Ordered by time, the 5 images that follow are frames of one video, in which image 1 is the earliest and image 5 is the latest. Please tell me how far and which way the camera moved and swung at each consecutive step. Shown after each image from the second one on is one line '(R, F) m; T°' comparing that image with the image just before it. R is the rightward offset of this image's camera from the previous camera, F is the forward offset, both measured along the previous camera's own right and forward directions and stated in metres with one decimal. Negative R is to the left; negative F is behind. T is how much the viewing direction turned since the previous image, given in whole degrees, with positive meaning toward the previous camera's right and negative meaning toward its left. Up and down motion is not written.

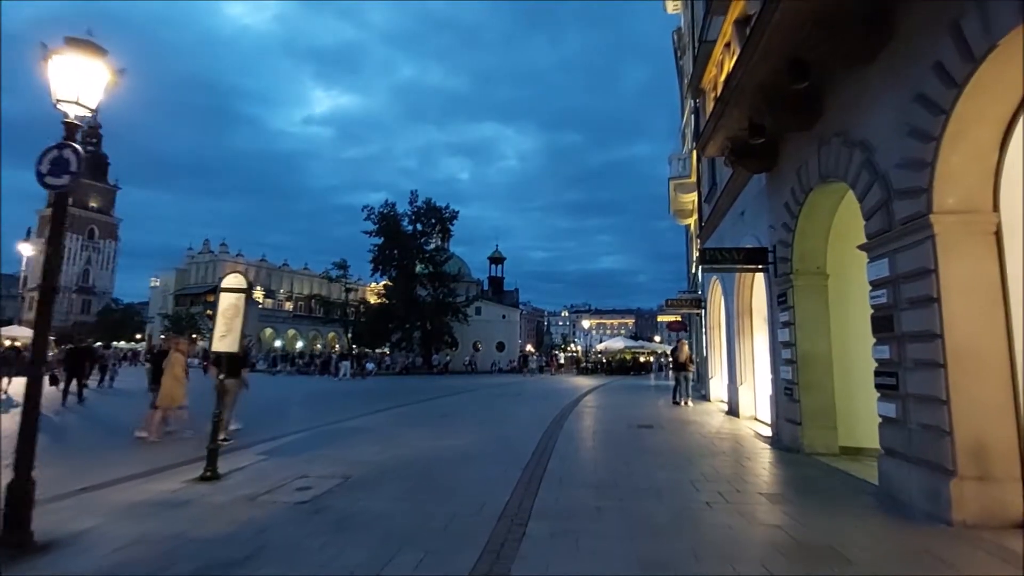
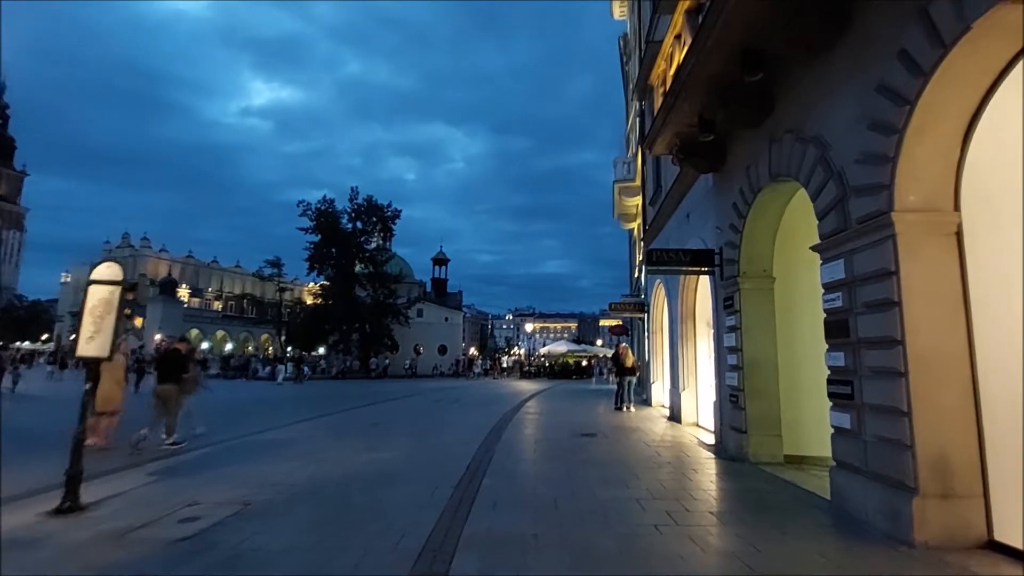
(+0.1, +0.7) m; +5°
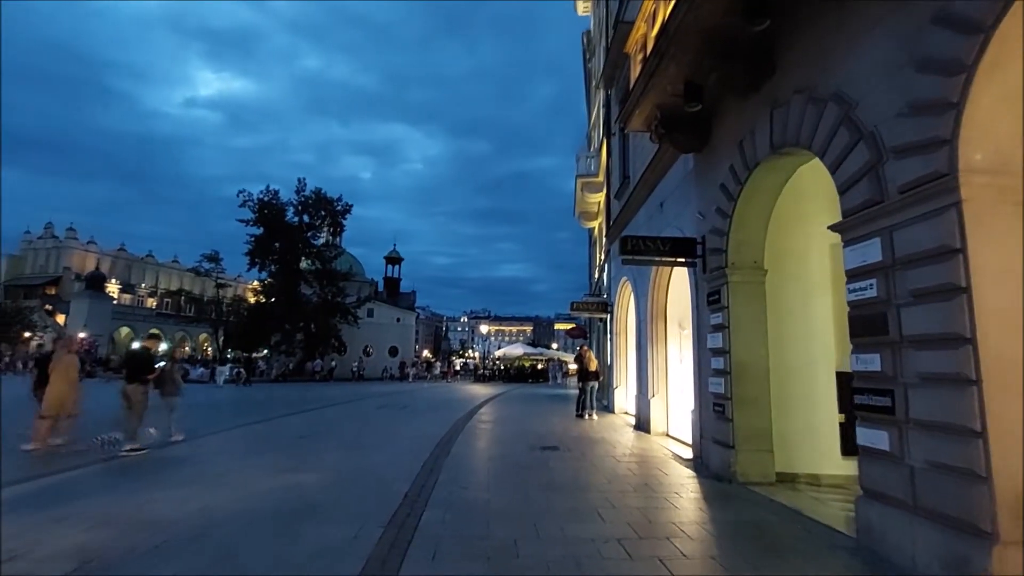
(0.0, +1.4) m; +4°
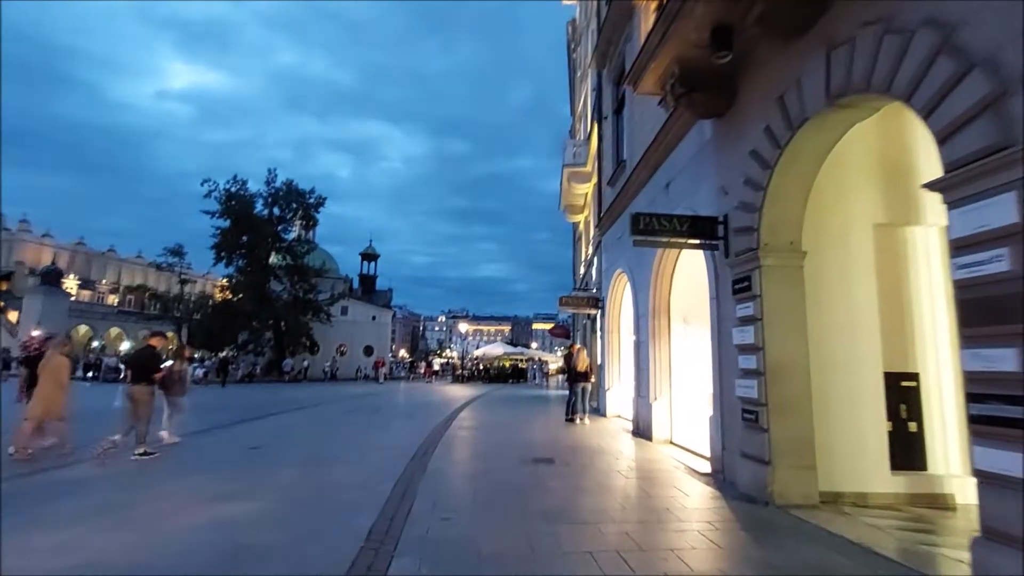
(-0.2, +1.3) m; +2°
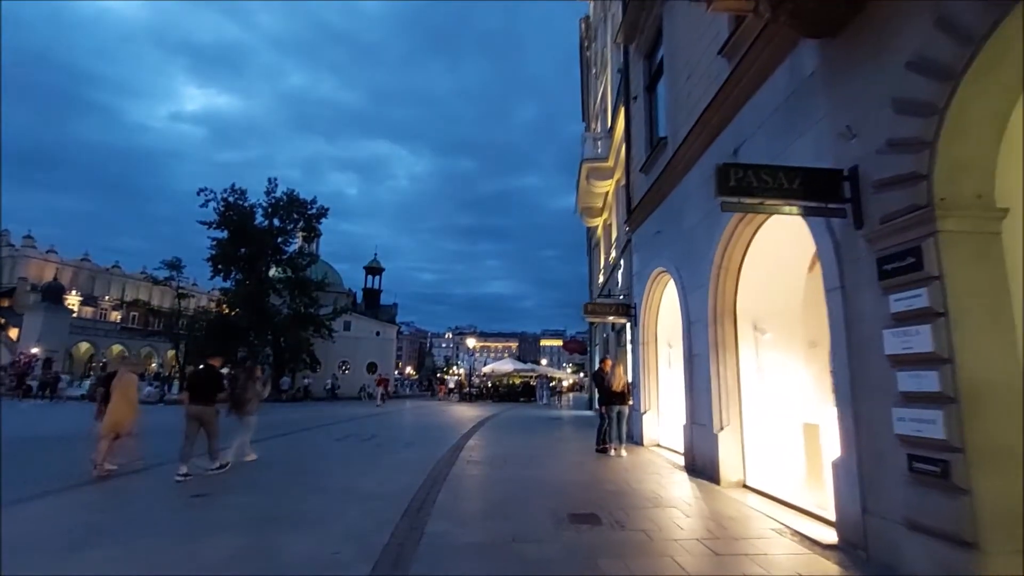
(-0.2, +2.3) m; -1°
